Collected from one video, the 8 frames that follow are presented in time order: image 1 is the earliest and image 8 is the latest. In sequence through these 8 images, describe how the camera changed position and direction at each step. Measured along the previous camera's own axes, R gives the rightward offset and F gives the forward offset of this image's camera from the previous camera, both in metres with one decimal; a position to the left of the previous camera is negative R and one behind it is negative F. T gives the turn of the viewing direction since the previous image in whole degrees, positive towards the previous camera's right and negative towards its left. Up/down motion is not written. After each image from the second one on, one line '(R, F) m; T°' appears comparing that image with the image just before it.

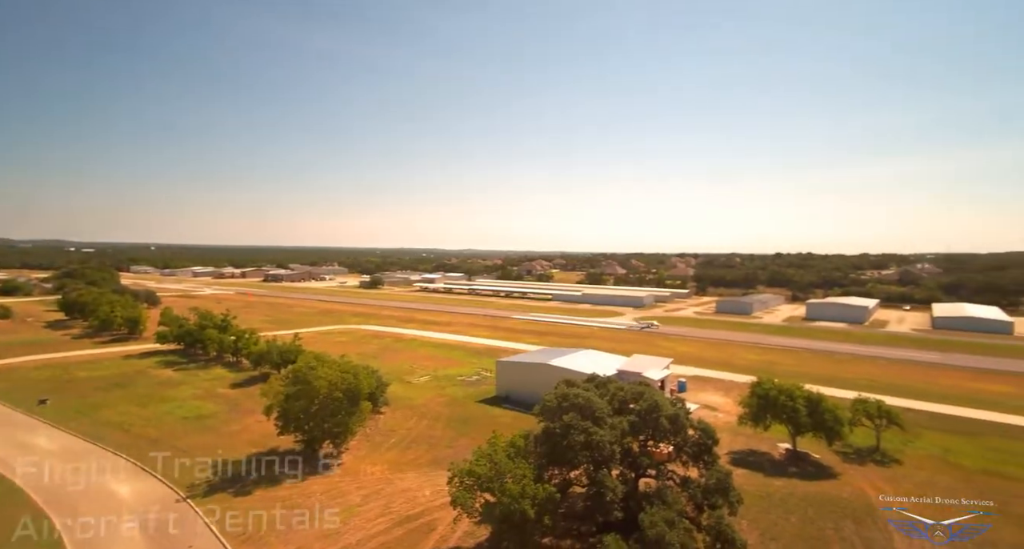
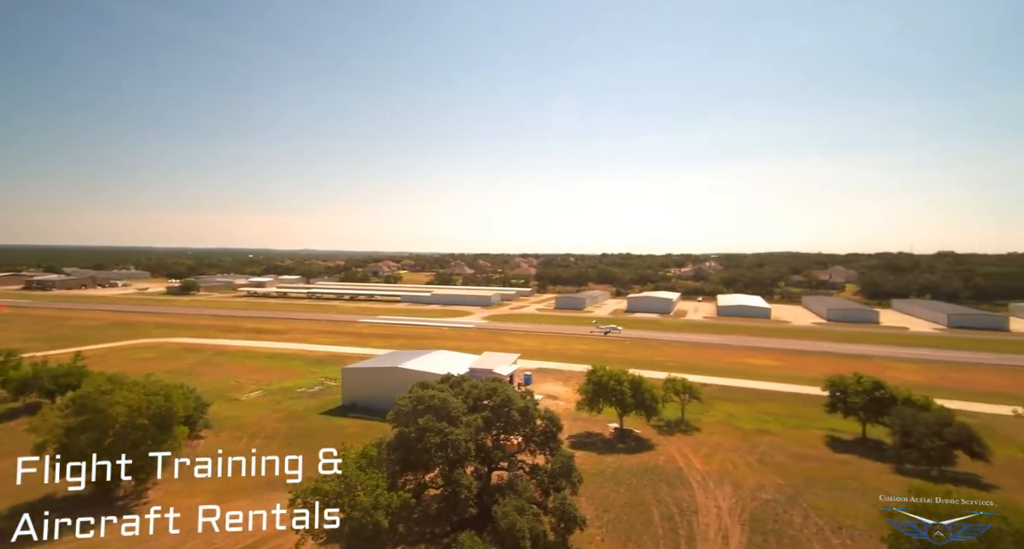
(+0.3, -0.5) m; +17°
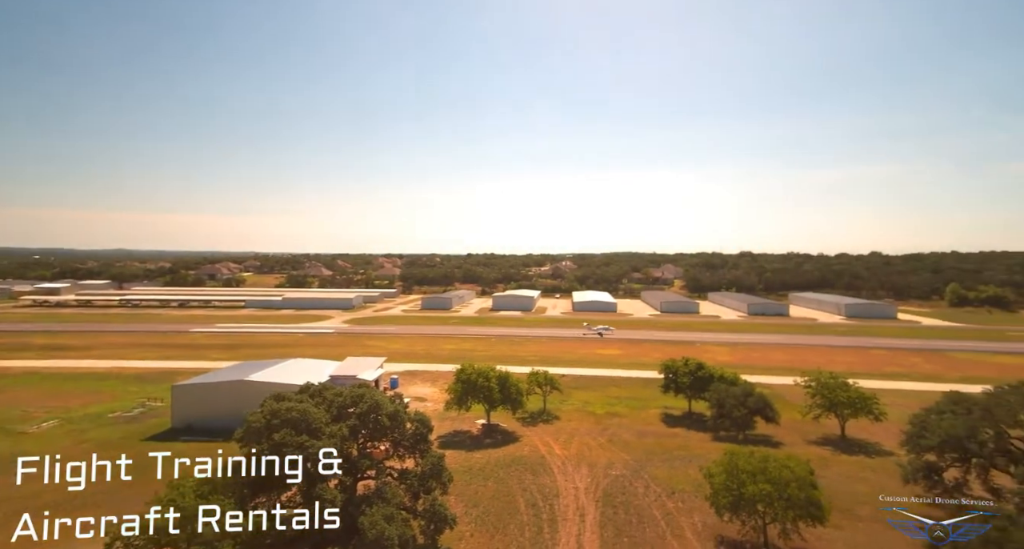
(+0.1, -0.5) m; +15°
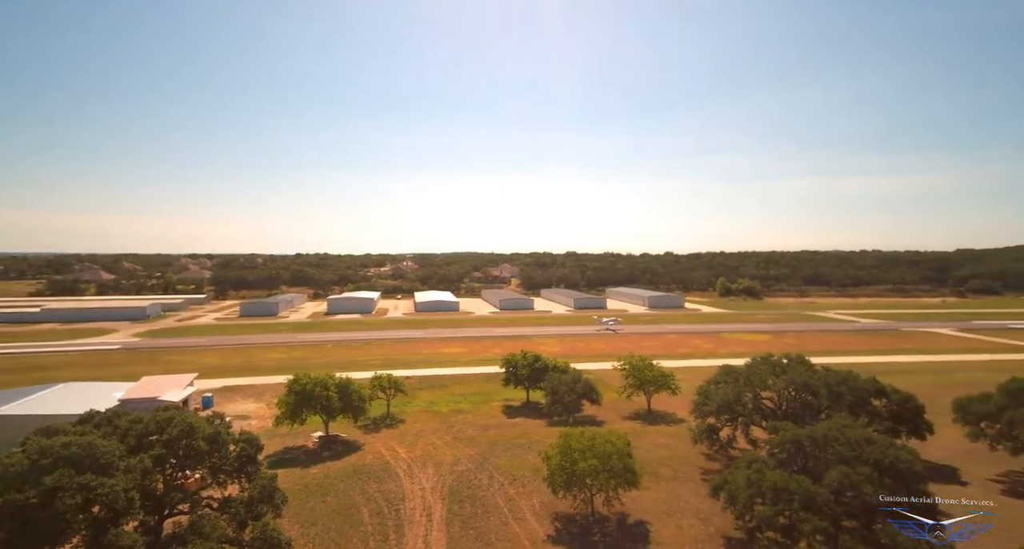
(0.0, -0.5) m; +17°
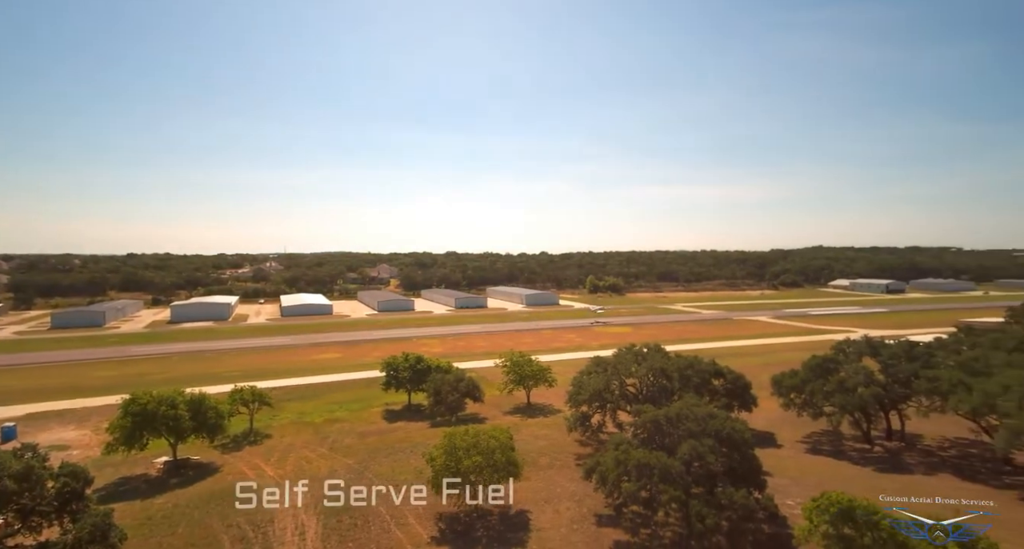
(-0.2, -0.4) m; +13°
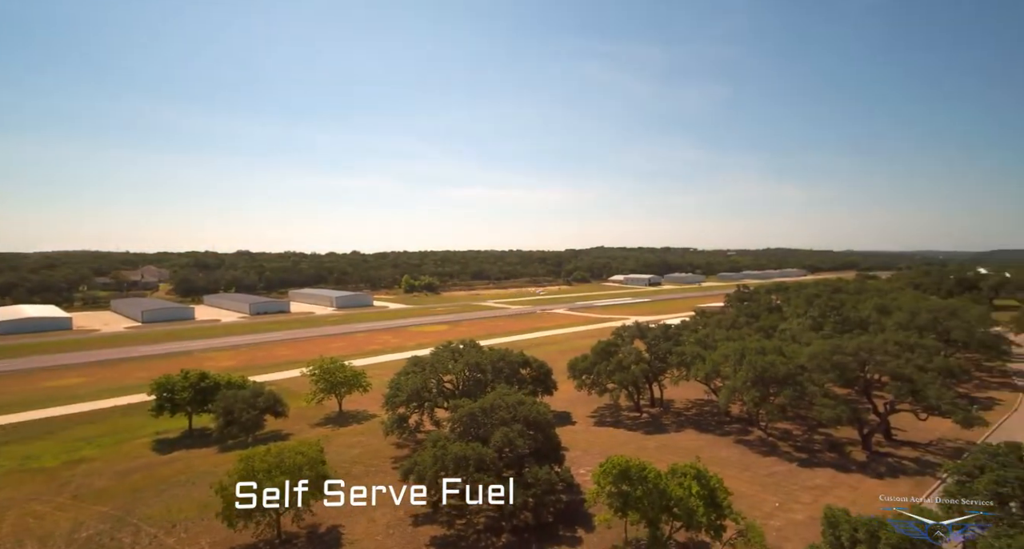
(-0.5, -0.2) m; +22°
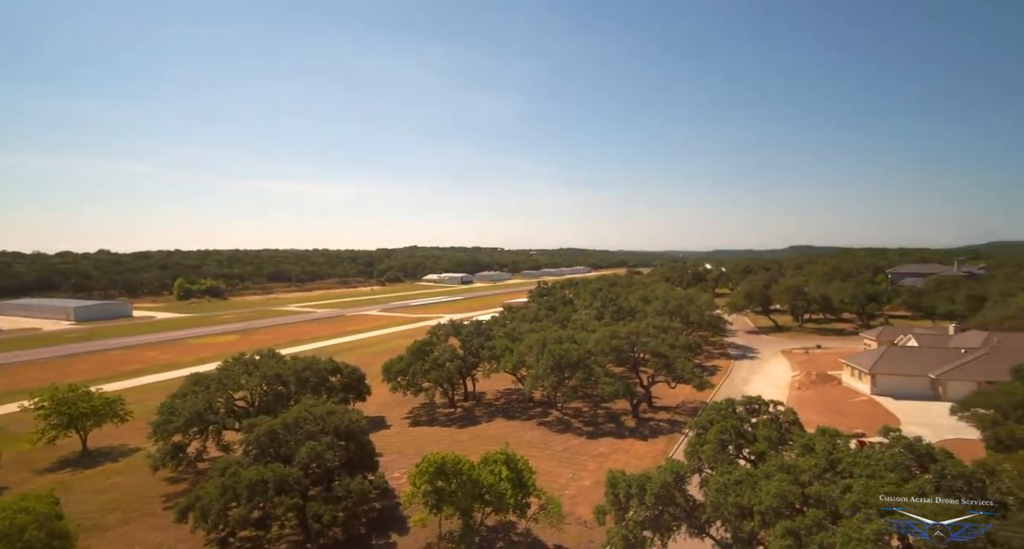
(-0.9, +0.2) m; +23°
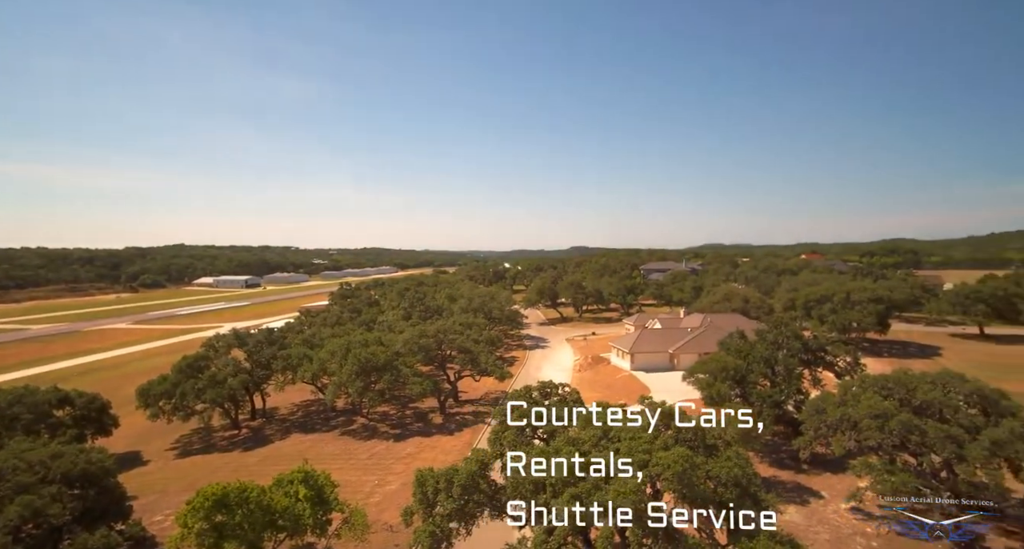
(-0.8, +0.3) m; +23°
